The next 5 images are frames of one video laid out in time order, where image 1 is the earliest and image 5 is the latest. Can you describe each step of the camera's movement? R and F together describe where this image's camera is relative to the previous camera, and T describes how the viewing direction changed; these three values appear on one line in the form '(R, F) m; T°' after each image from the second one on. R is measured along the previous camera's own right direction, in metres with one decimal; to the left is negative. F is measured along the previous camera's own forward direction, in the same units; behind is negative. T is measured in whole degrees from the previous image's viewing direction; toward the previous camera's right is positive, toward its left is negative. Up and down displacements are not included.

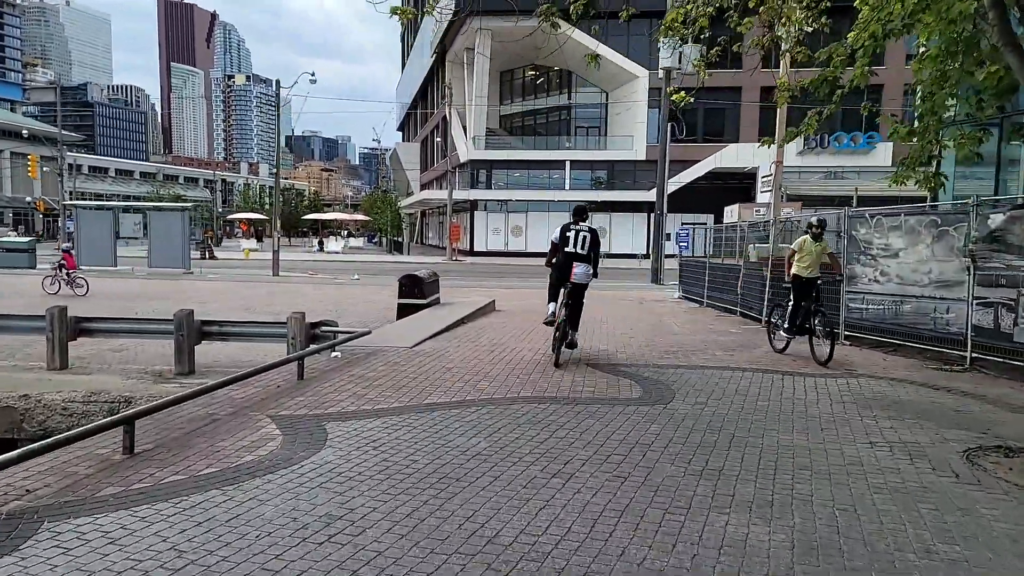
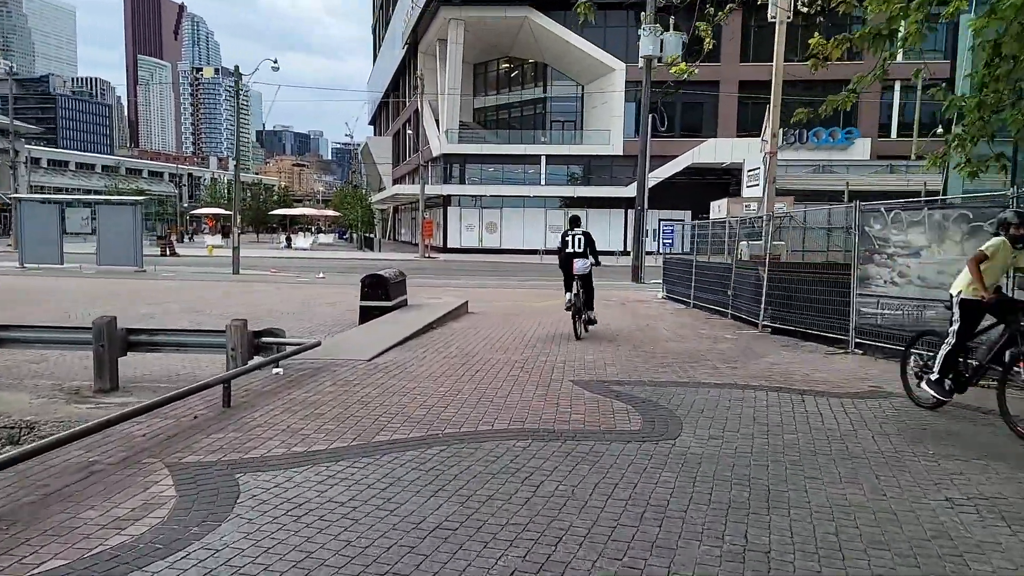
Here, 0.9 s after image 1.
(0.0, +1.2) m; +2°
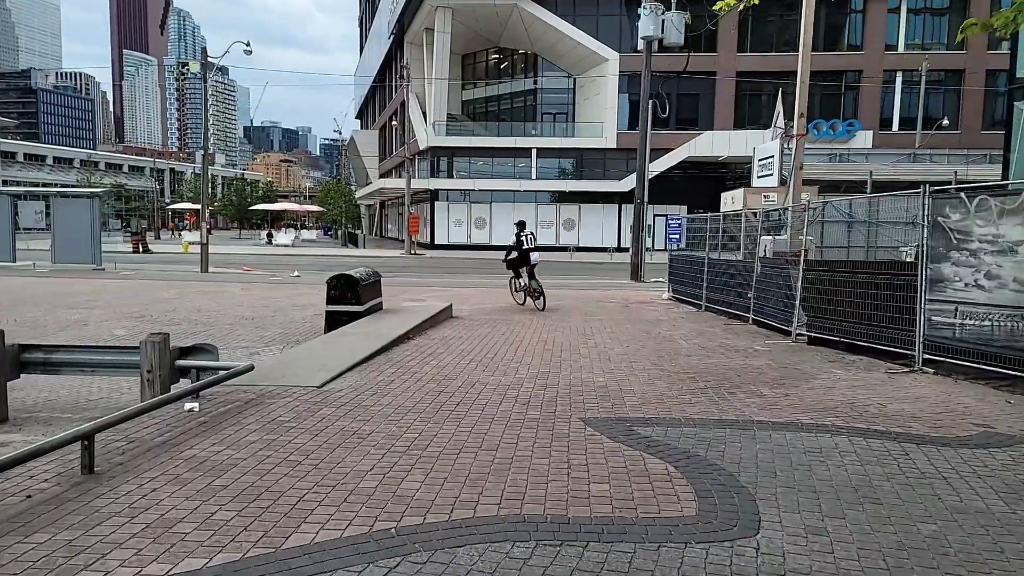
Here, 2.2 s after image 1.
(0.0, +1.8) m; +1°
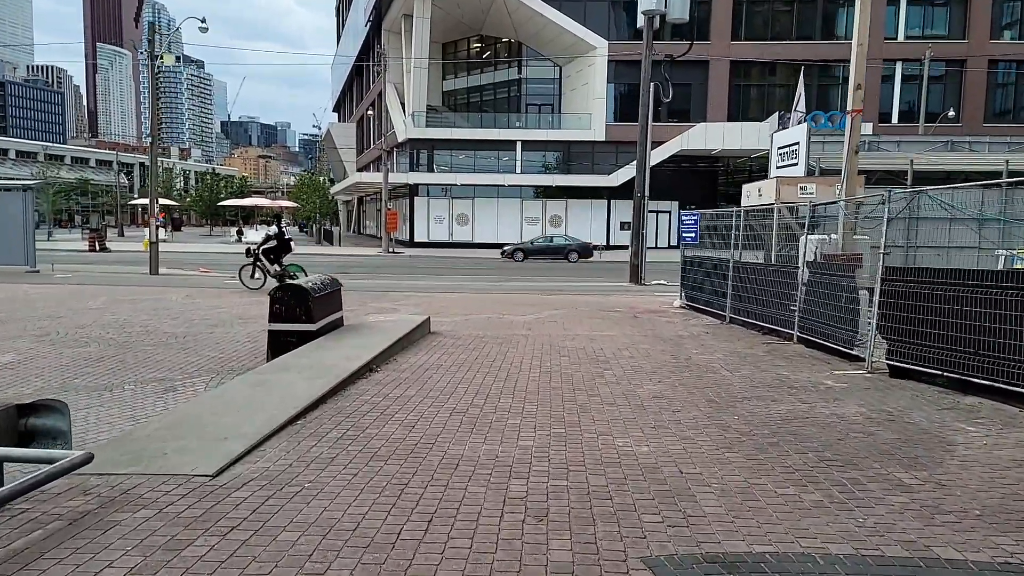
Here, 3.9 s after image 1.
(-0.1, +2.3) m; +2°
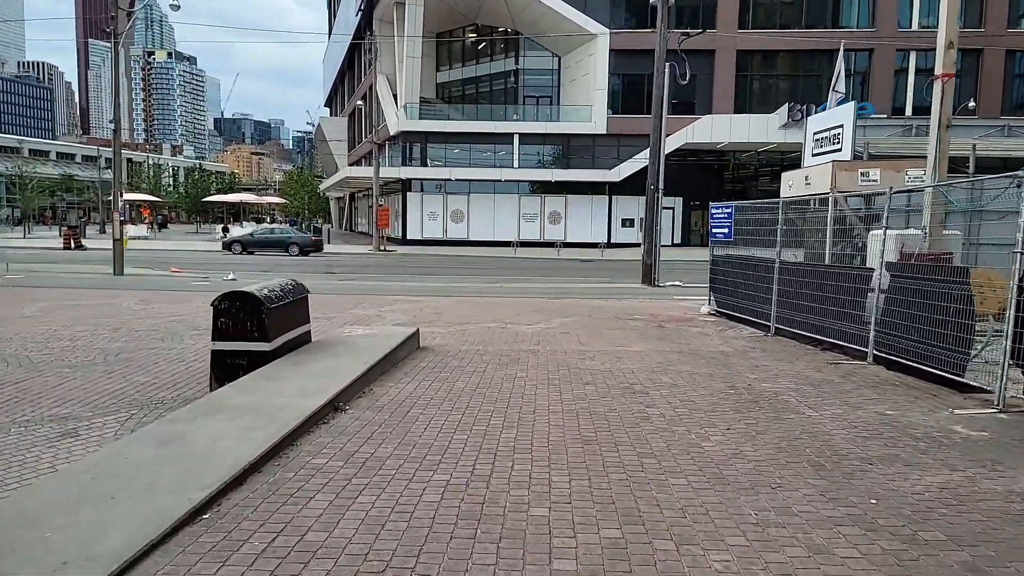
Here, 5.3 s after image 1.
(-0.2, +1.9) m; 0°
